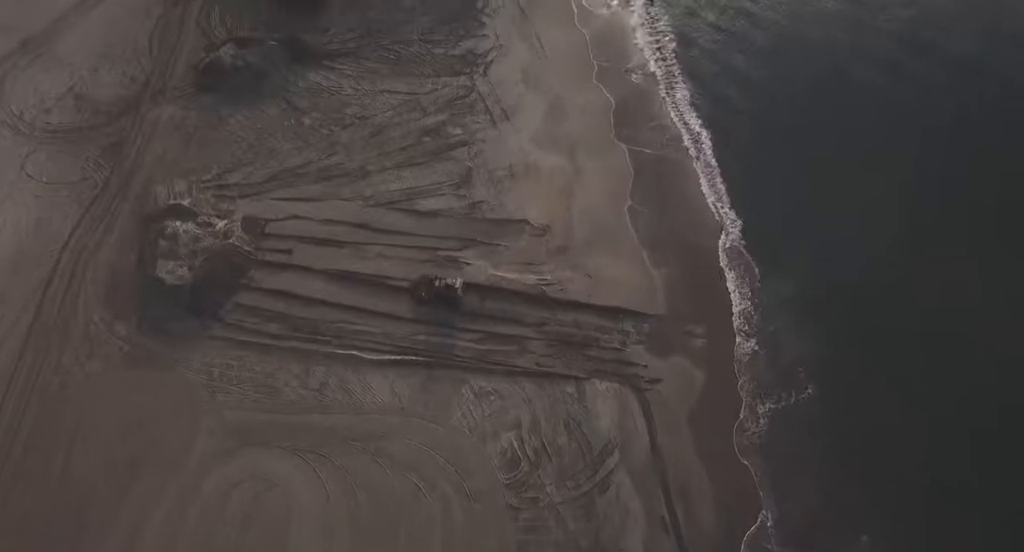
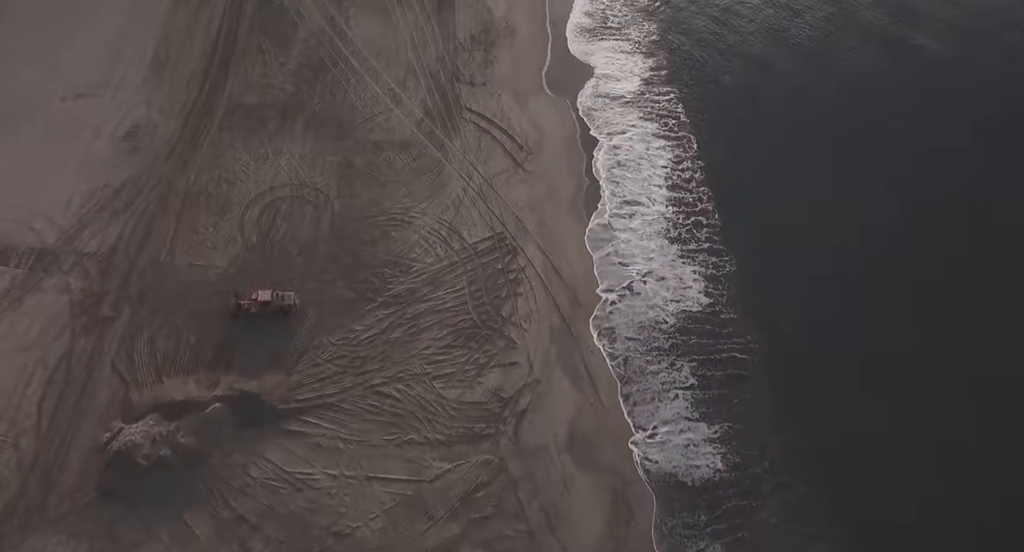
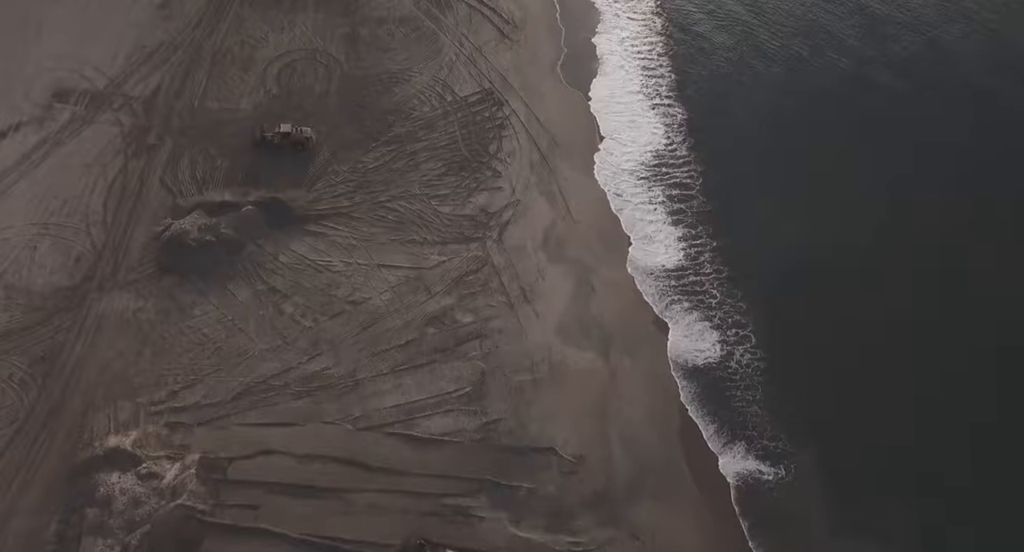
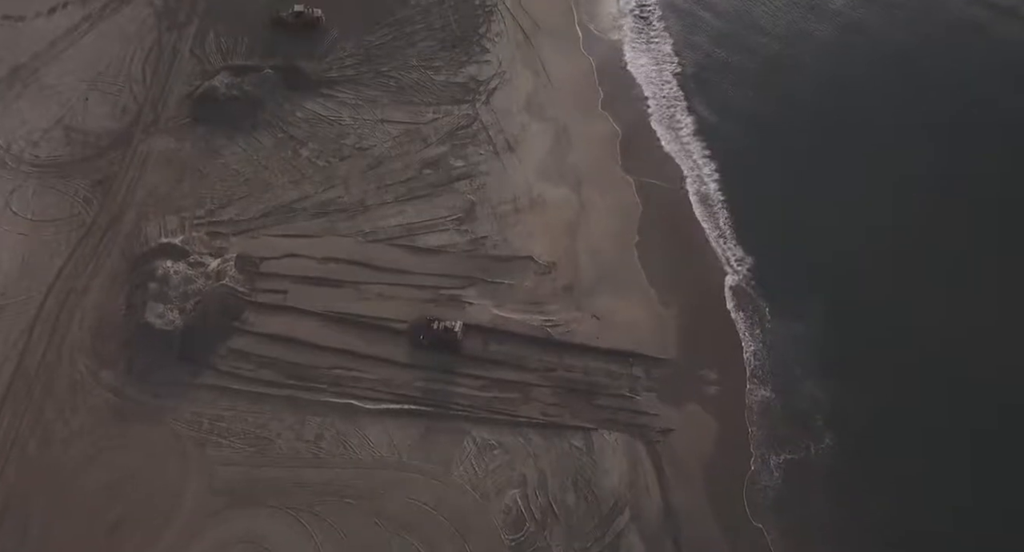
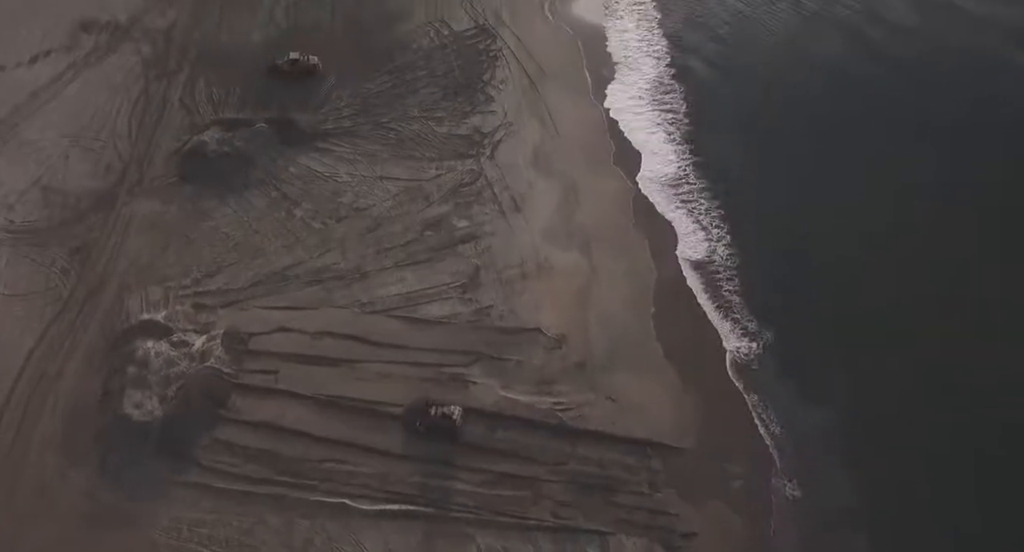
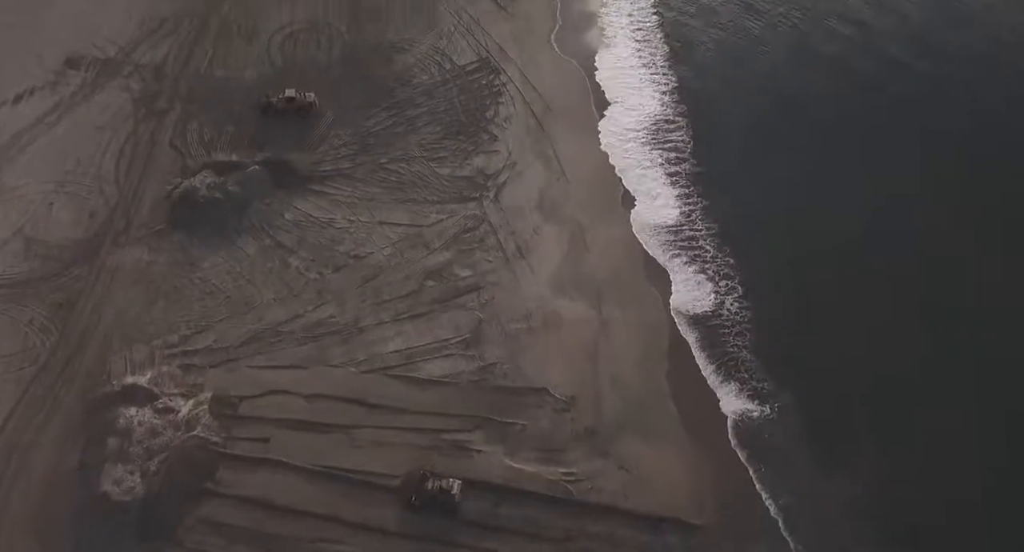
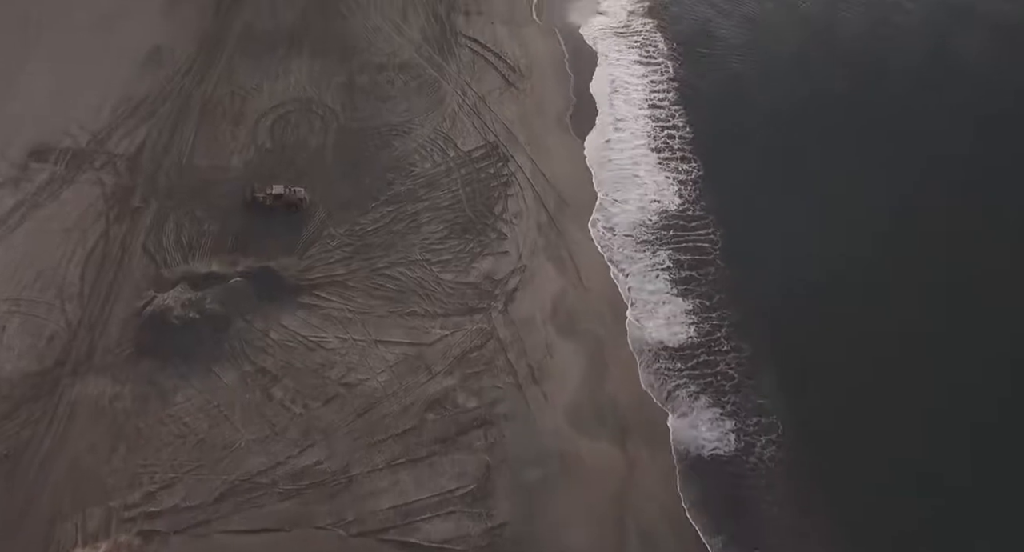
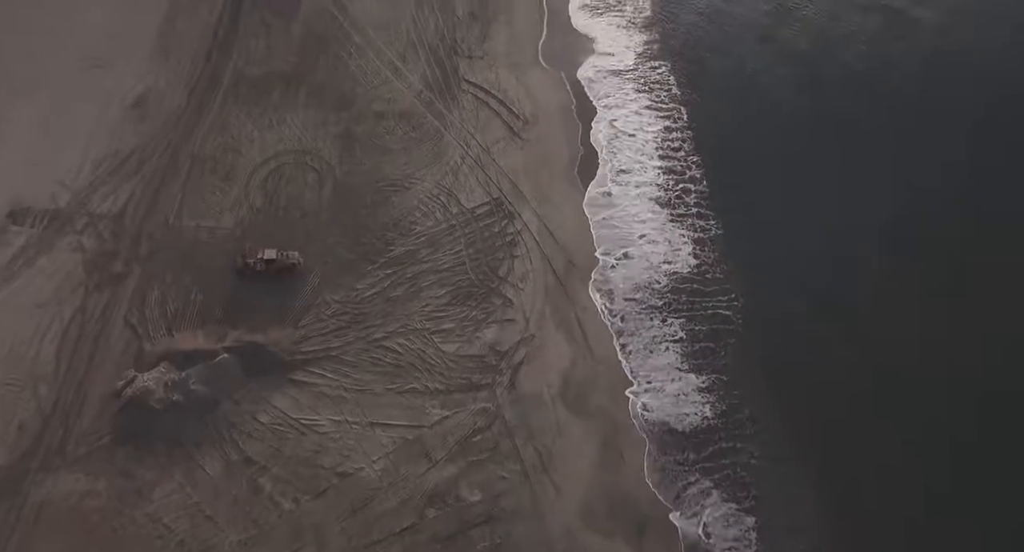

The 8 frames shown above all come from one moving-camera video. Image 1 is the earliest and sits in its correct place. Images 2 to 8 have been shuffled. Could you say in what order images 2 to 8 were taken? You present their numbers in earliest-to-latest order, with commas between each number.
4, 5, 6, 3, 7, 8, 2
